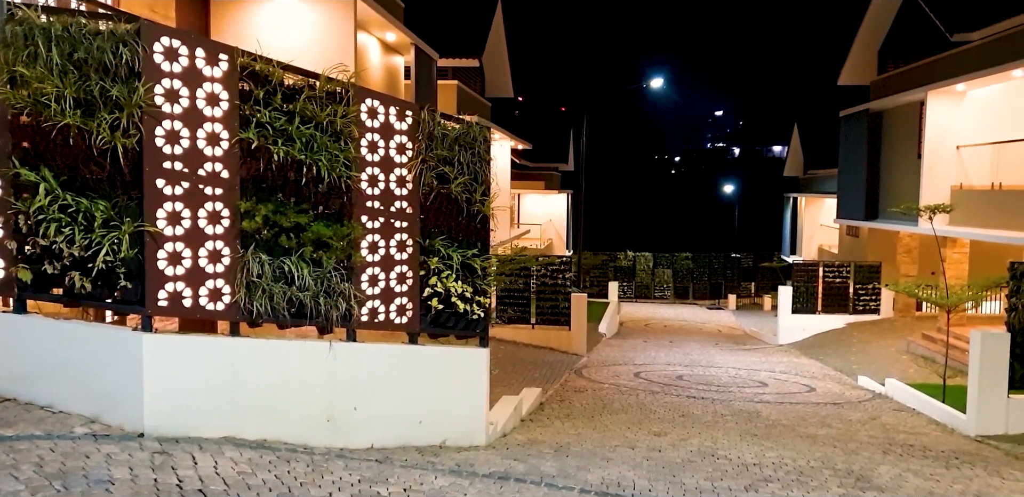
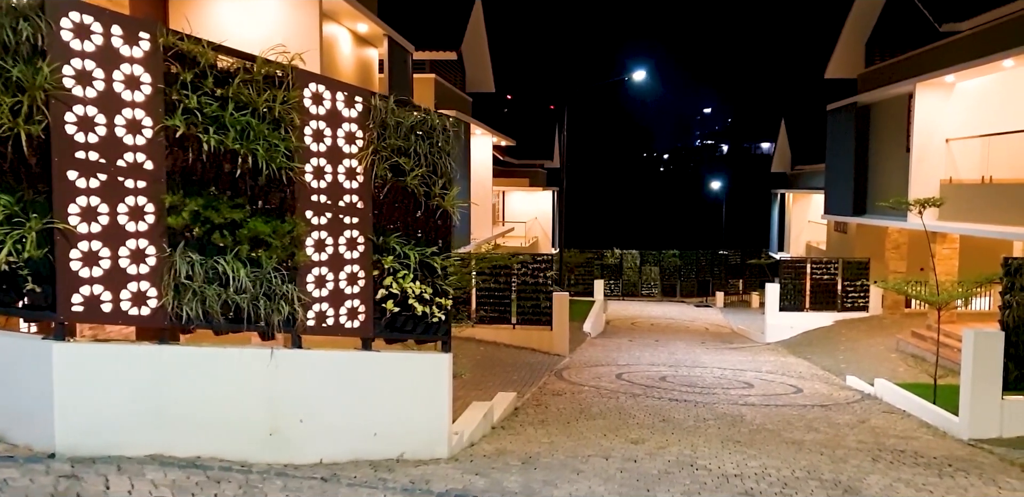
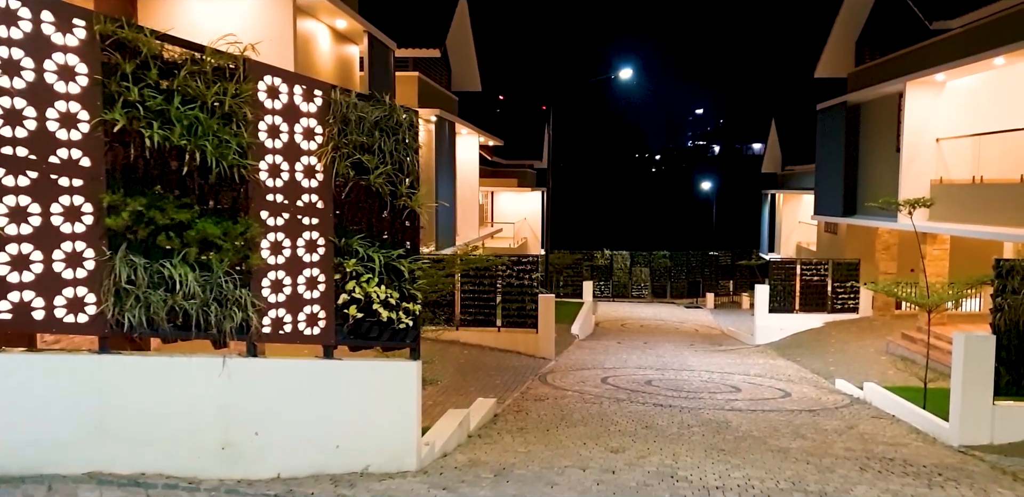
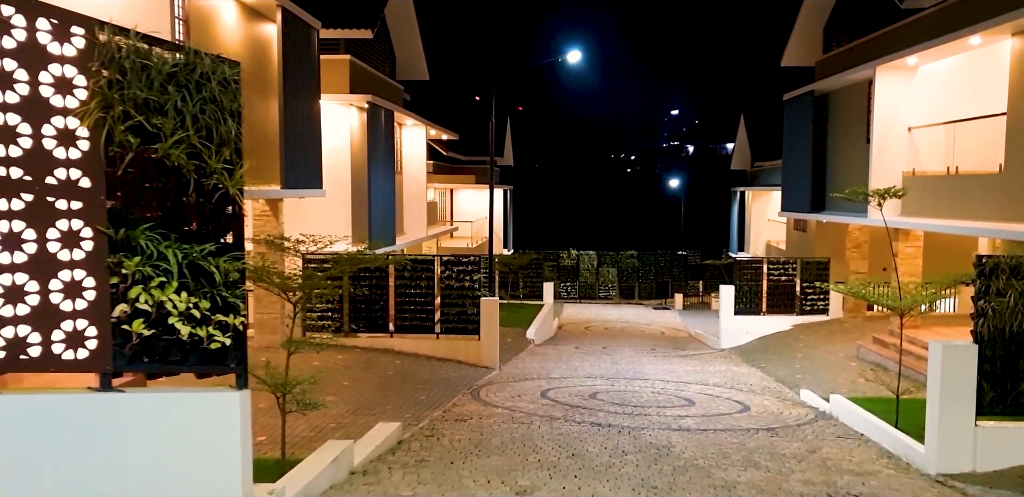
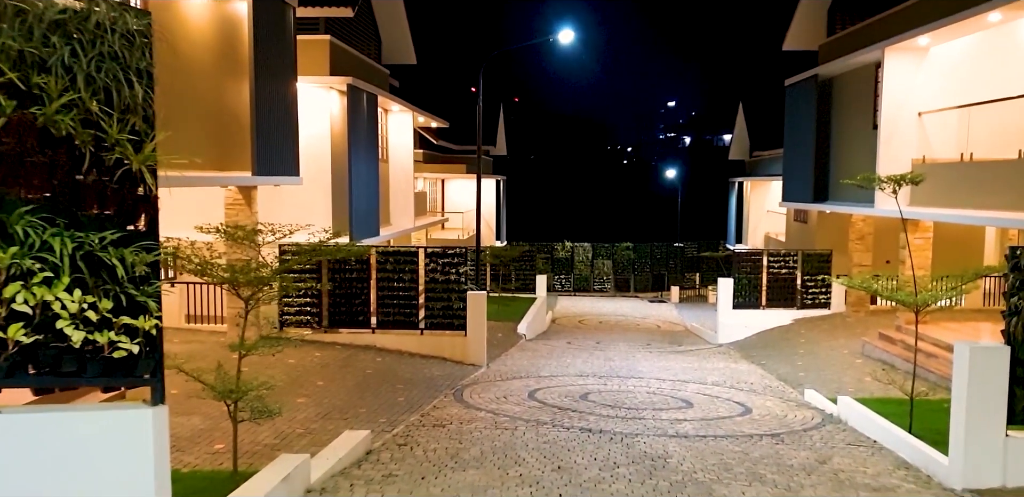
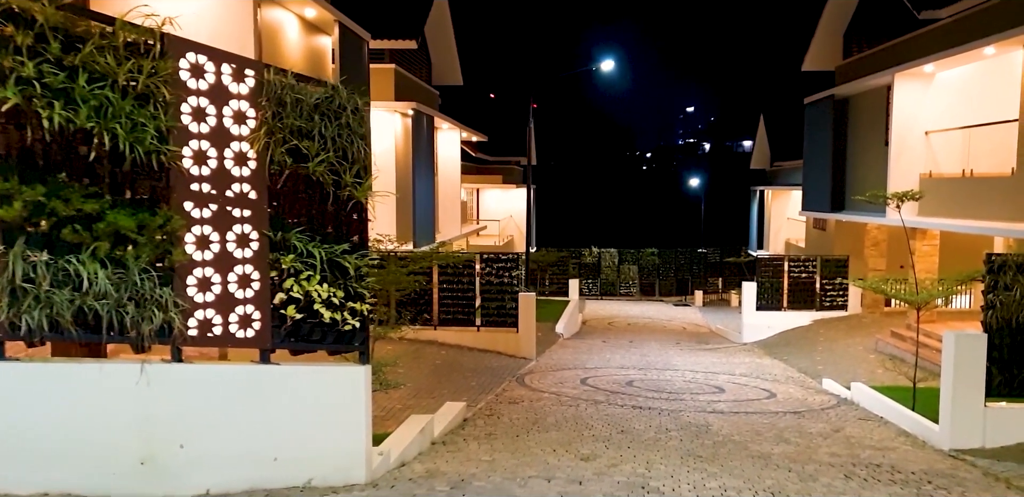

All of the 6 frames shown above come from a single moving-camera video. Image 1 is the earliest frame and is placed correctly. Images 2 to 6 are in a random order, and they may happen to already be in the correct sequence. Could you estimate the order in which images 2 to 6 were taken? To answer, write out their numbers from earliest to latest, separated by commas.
2, 3, 6, 4, 5
